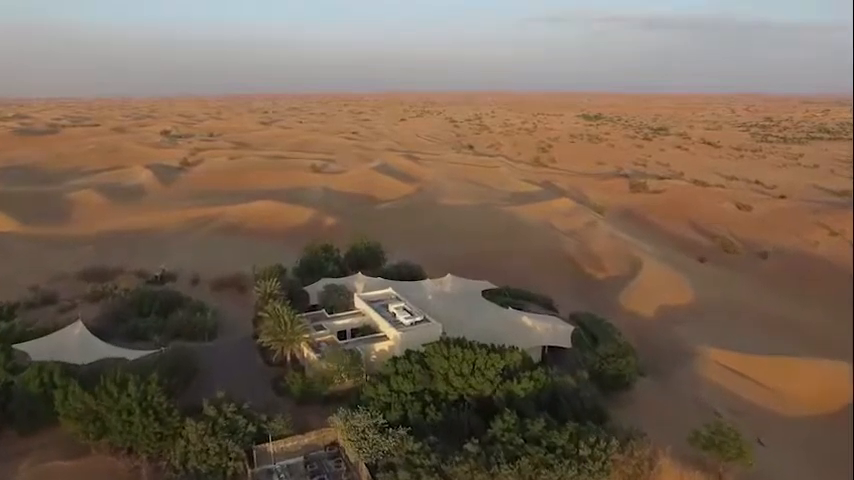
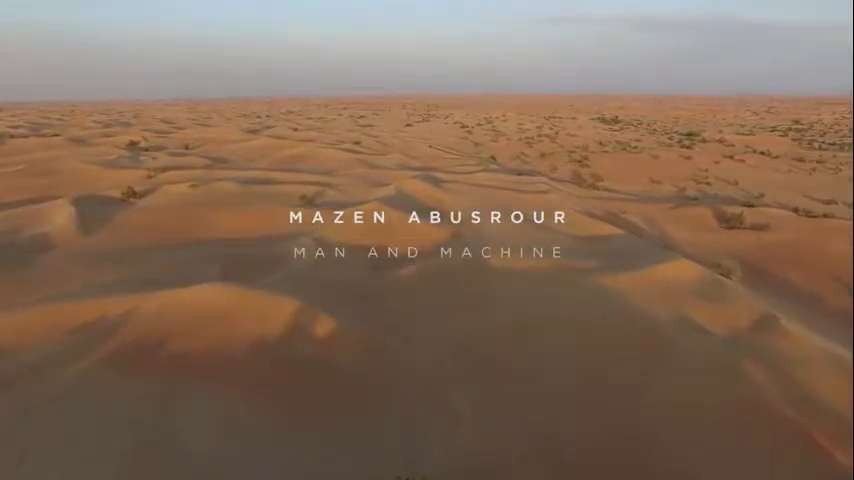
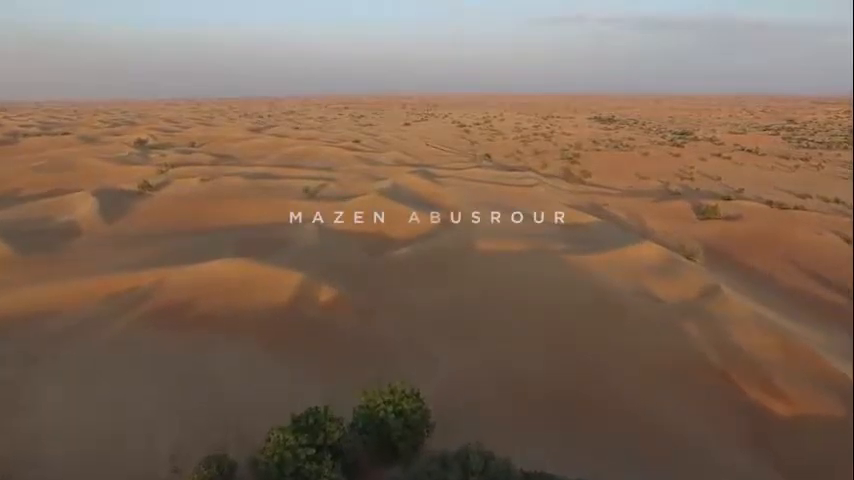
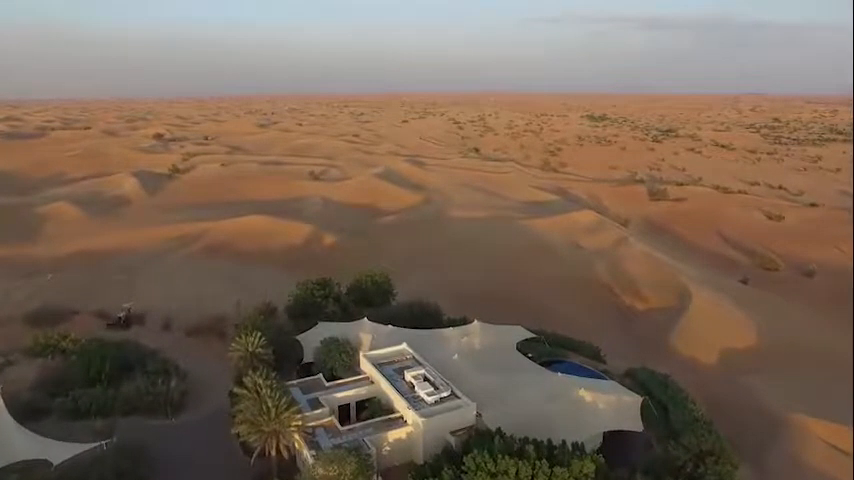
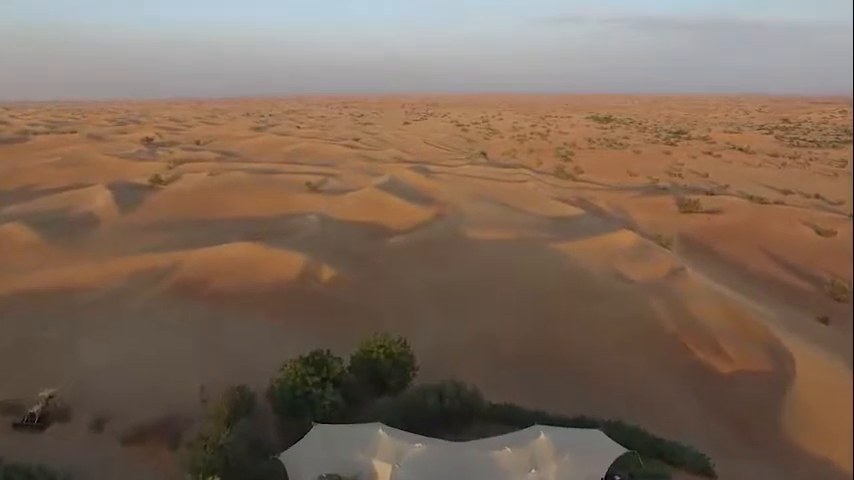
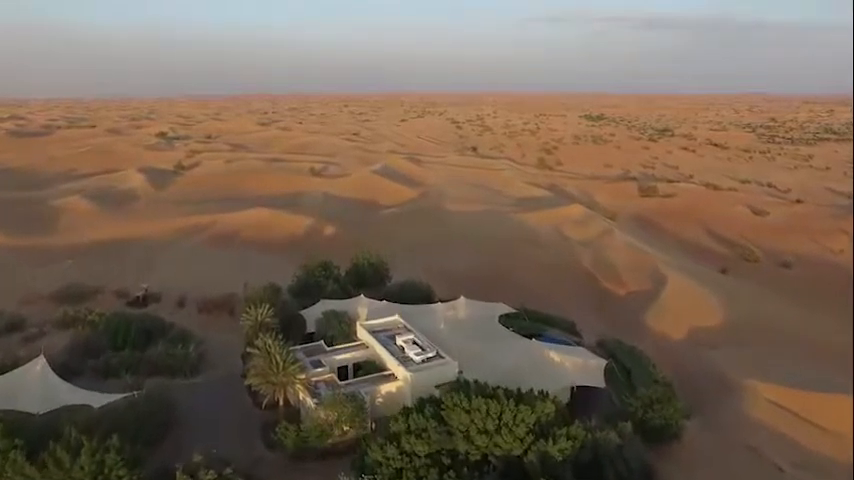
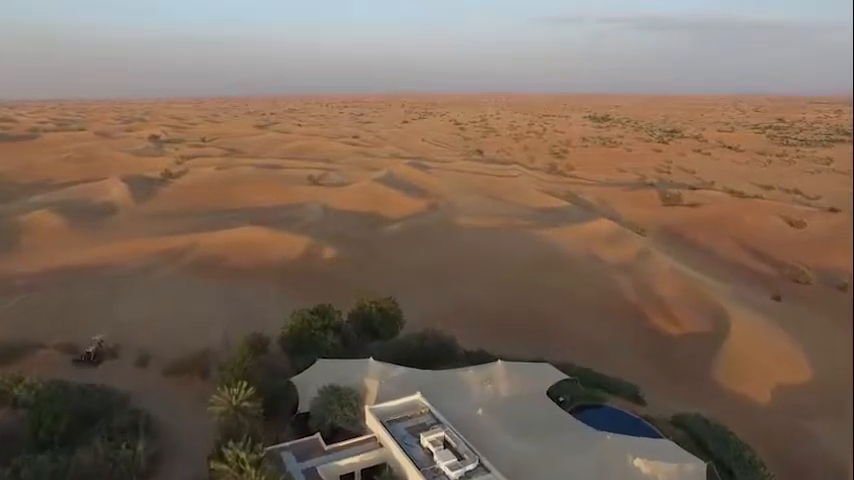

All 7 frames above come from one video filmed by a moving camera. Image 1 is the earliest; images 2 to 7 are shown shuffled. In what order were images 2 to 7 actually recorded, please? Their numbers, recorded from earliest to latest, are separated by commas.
6, 4, 7, 5, 3, 2
